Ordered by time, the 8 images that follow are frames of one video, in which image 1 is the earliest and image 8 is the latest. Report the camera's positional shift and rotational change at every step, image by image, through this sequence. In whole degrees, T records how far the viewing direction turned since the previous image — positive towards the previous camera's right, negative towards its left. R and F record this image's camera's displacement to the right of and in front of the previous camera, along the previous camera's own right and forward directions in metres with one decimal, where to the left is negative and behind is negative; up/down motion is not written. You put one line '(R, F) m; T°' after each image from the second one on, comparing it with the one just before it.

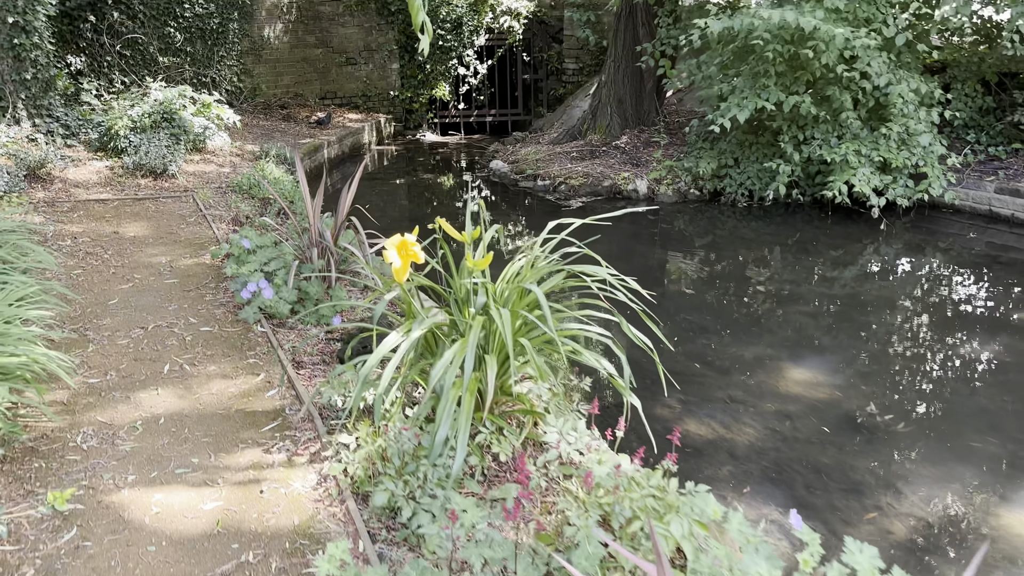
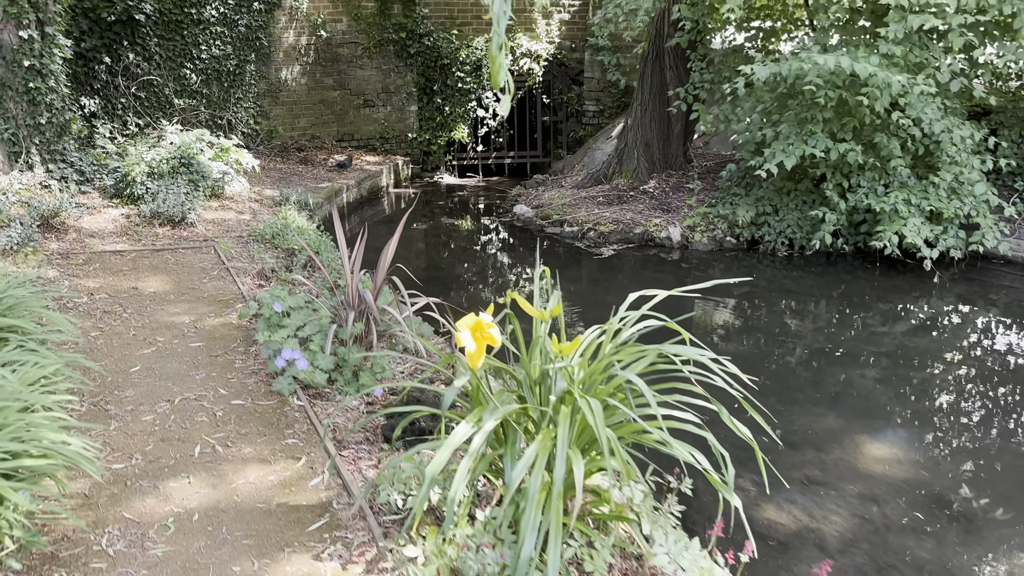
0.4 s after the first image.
(-0.2, +0.3) m; 0°
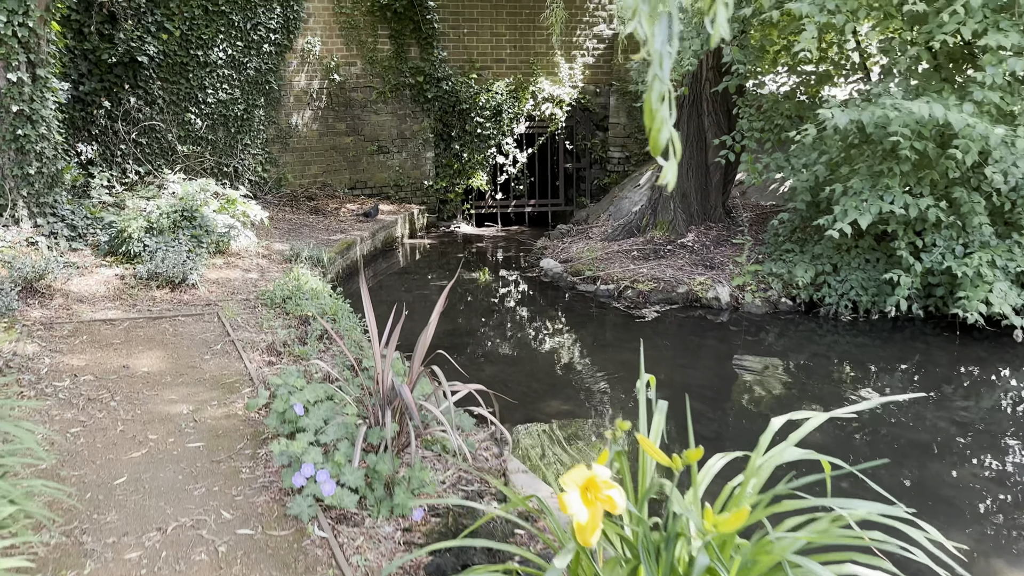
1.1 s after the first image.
(-0.2, +0.6) m; 0°
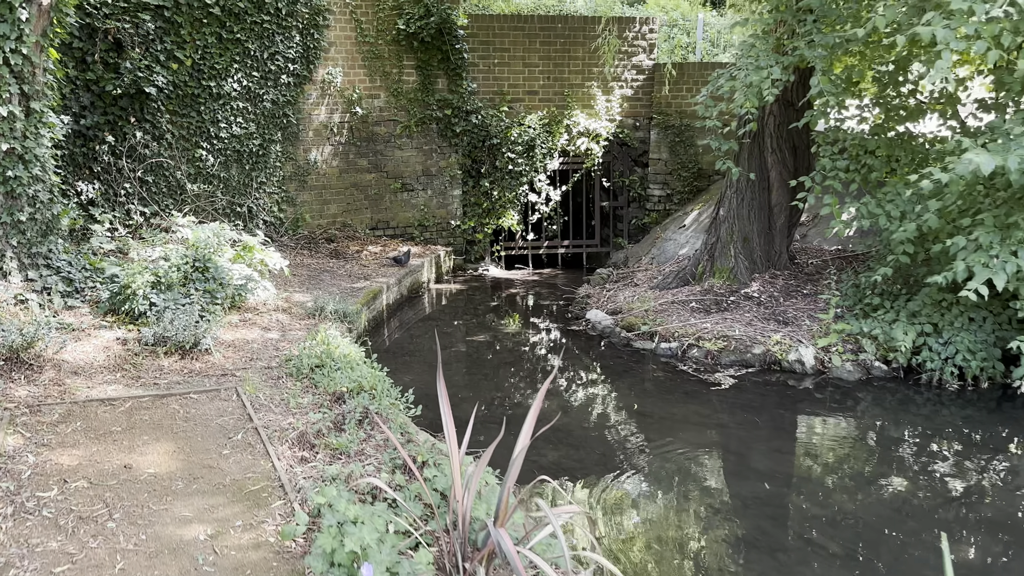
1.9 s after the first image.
(-0.3, +0.7) m; 0°
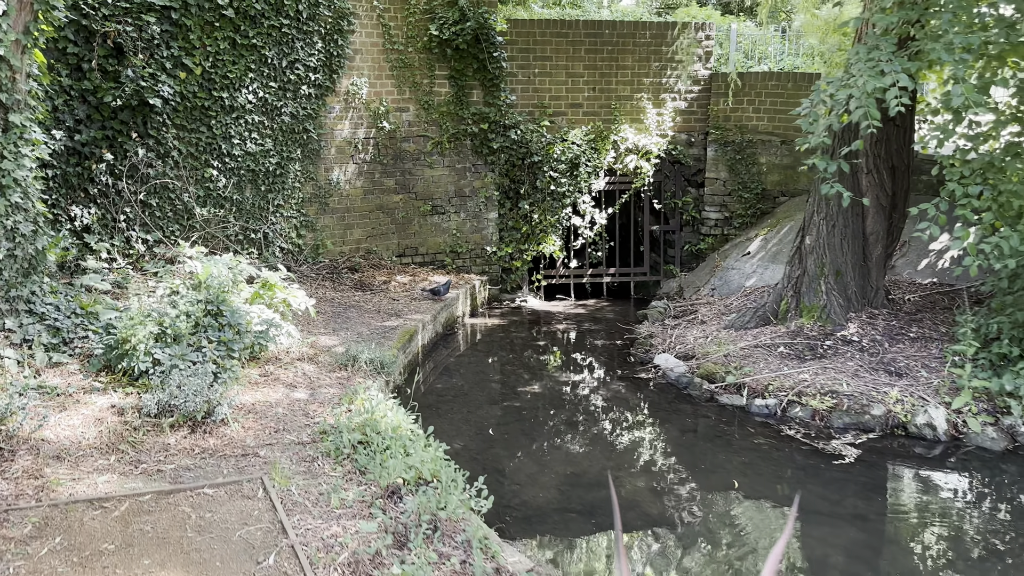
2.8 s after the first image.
(-0.4, +0.8) m; 0°
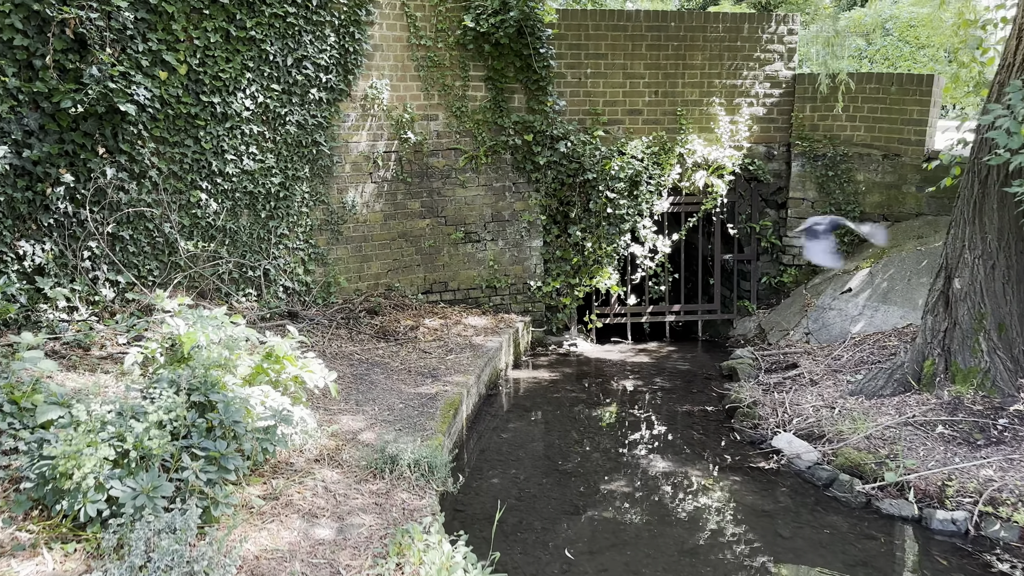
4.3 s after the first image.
(-0.4, +1.2) m; +1°
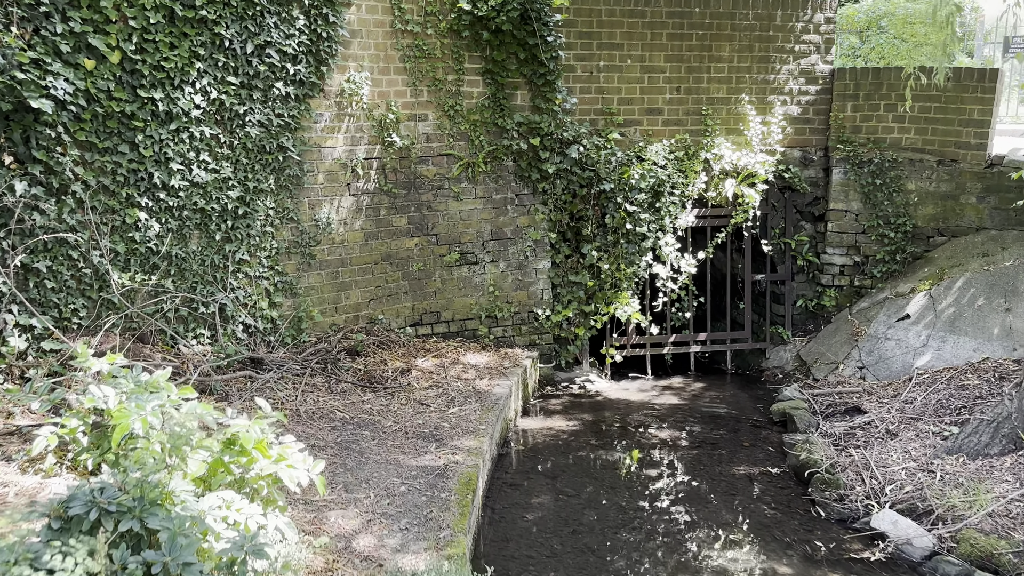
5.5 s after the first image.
(-0.3, +0.9) m; +3°
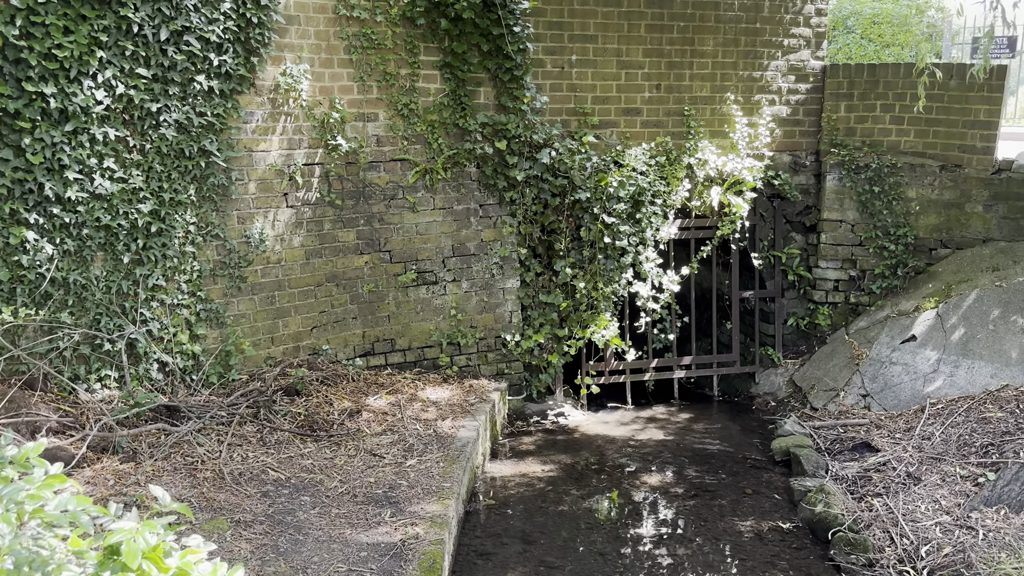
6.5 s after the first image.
(-0.1, +0.6) m; +3°
